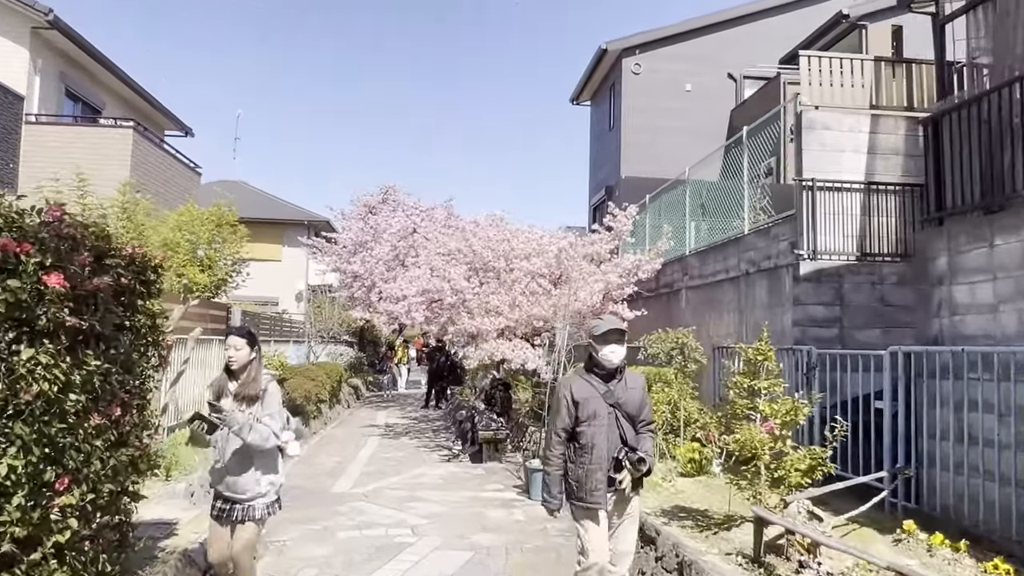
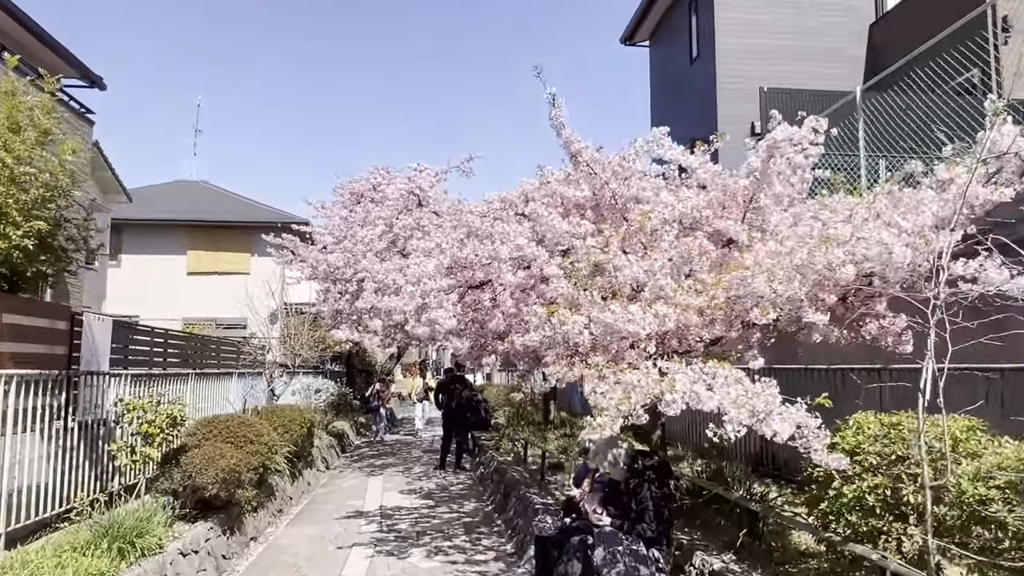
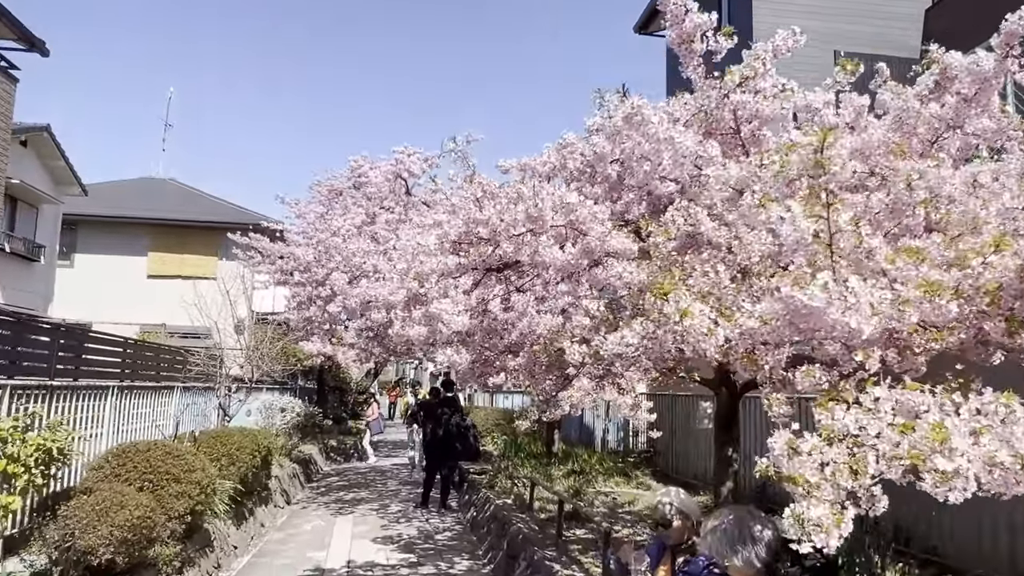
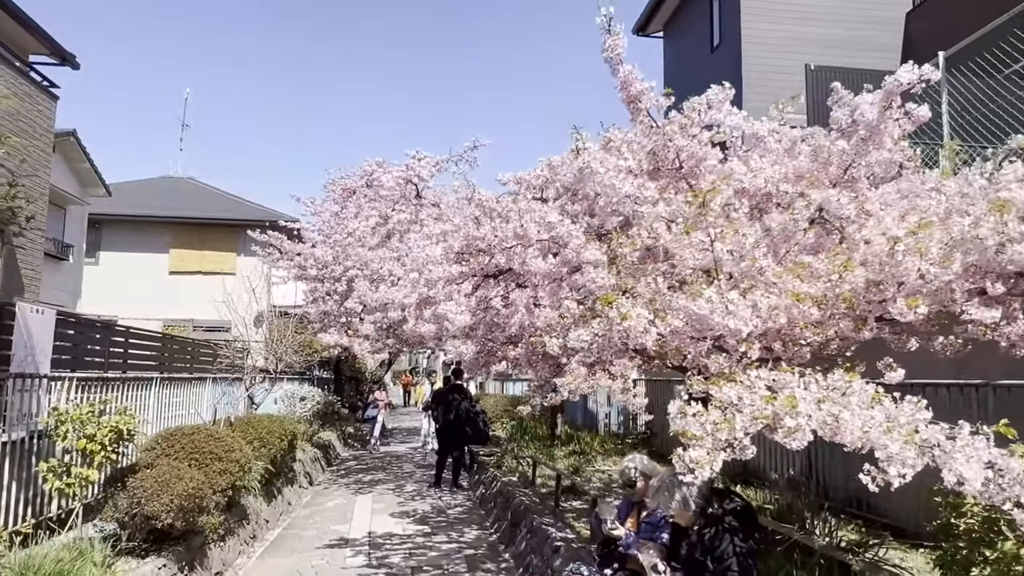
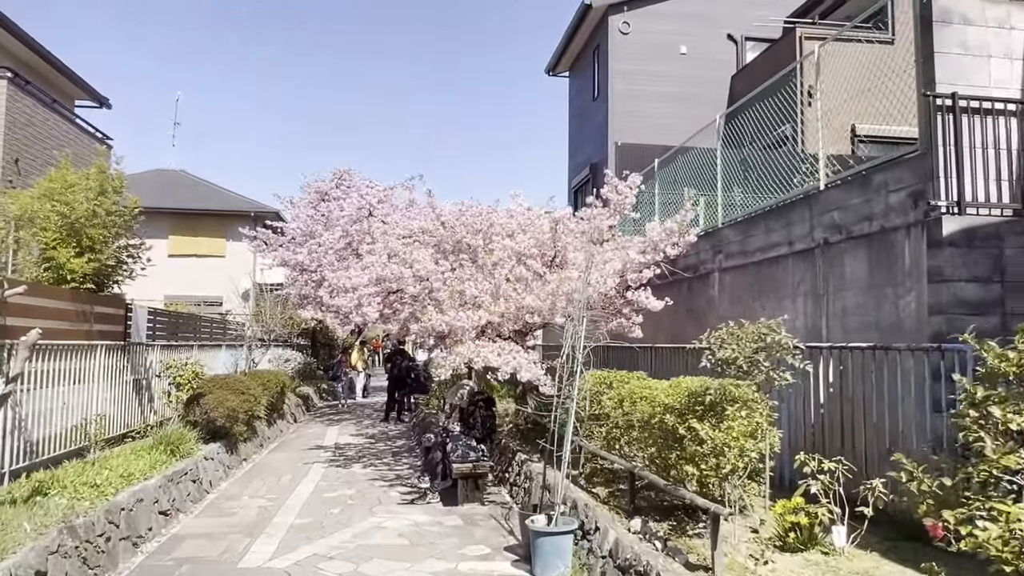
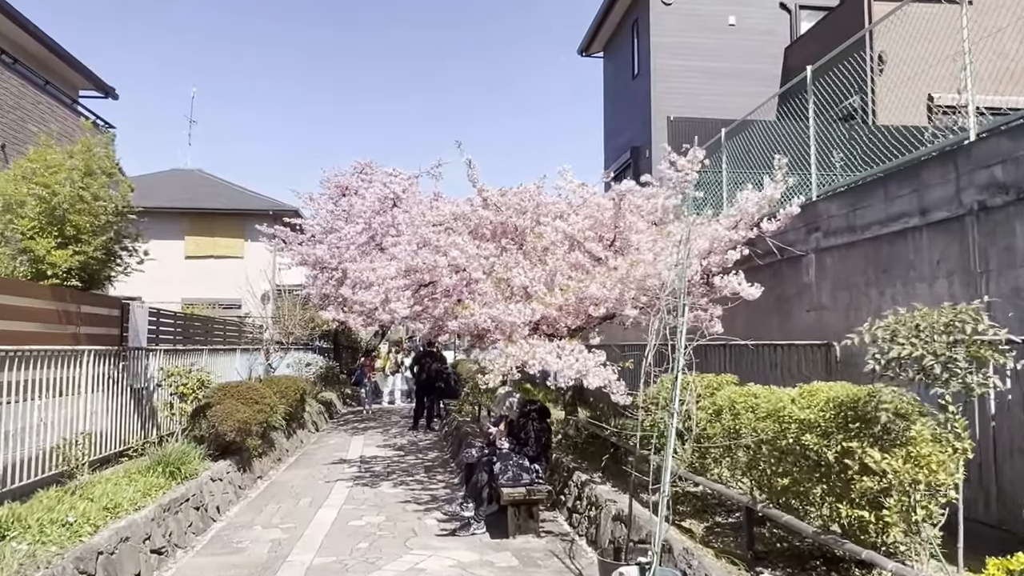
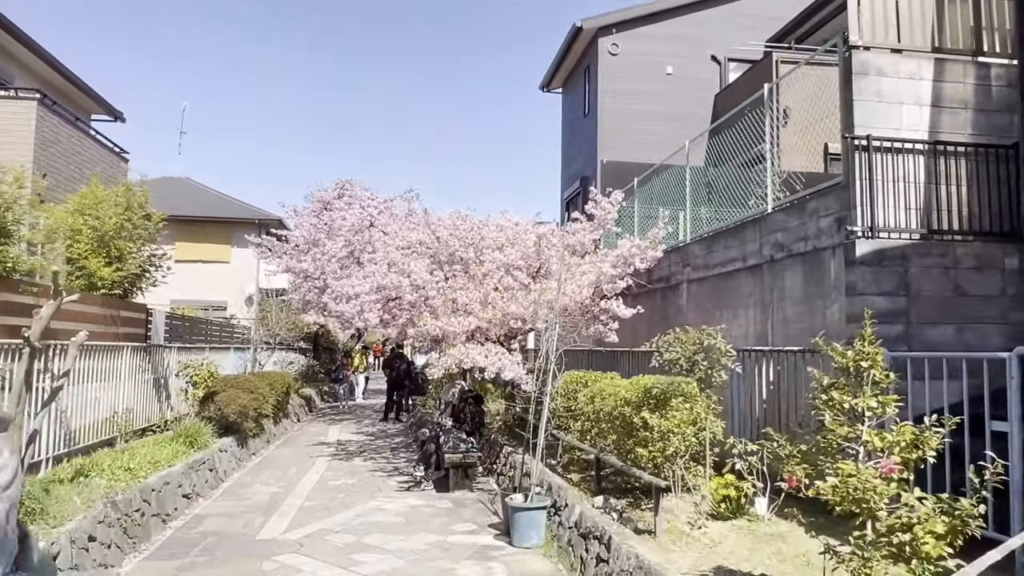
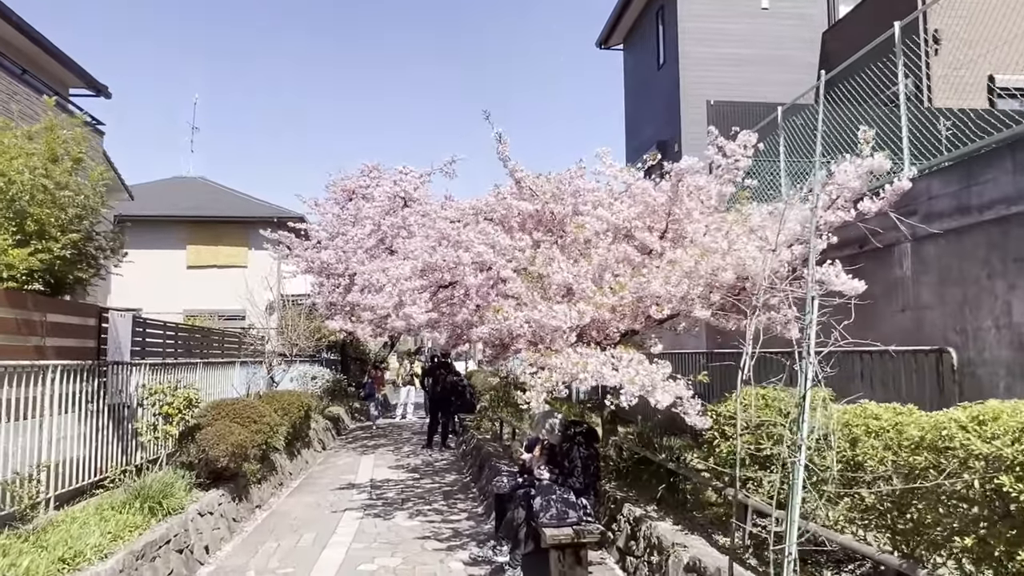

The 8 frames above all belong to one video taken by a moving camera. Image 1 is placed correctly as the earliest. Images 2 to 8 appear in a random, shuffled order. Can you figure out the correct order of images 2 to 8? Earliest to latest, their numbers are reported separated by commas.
7, 5, 6, 8, 2, 4, 3
